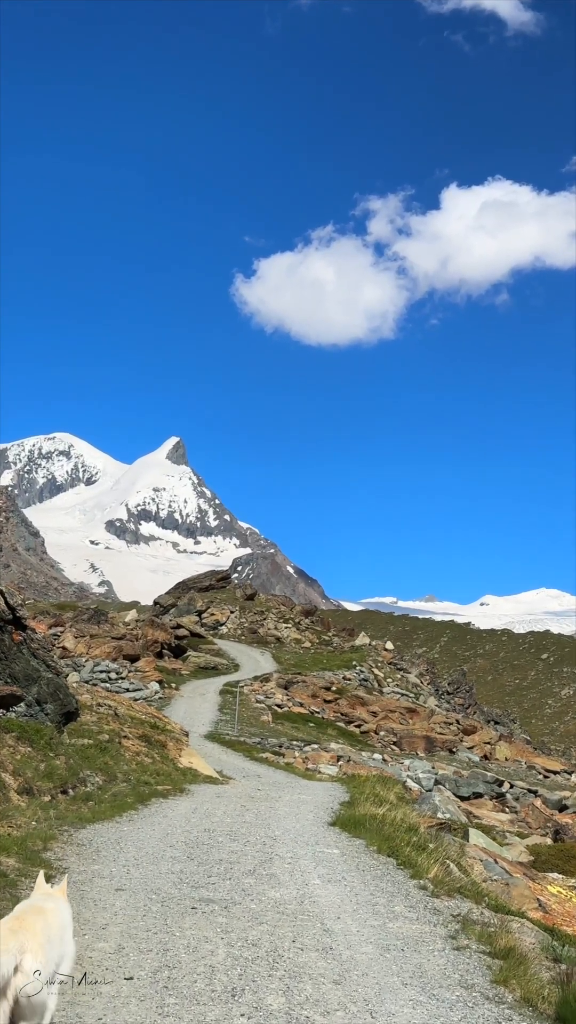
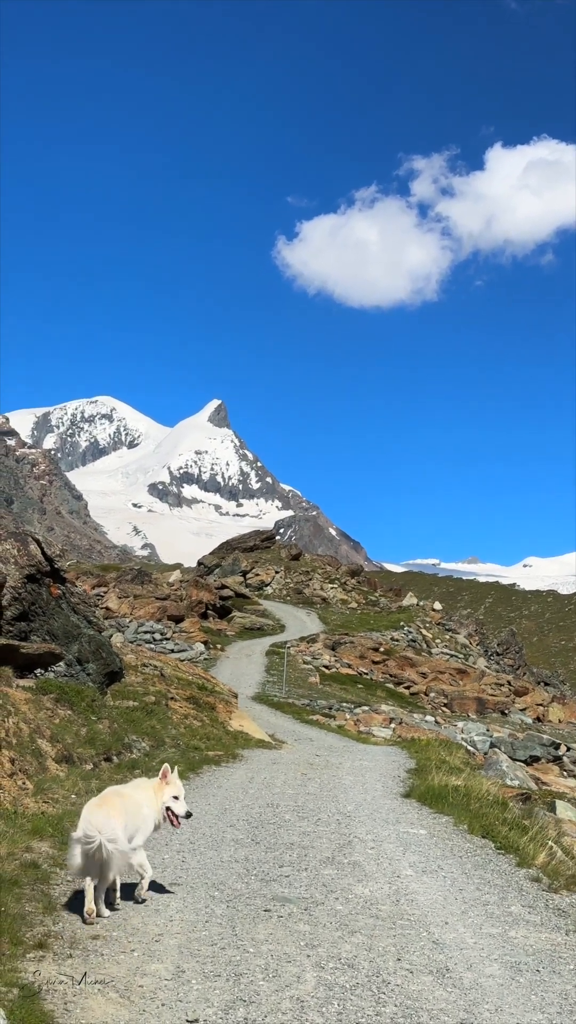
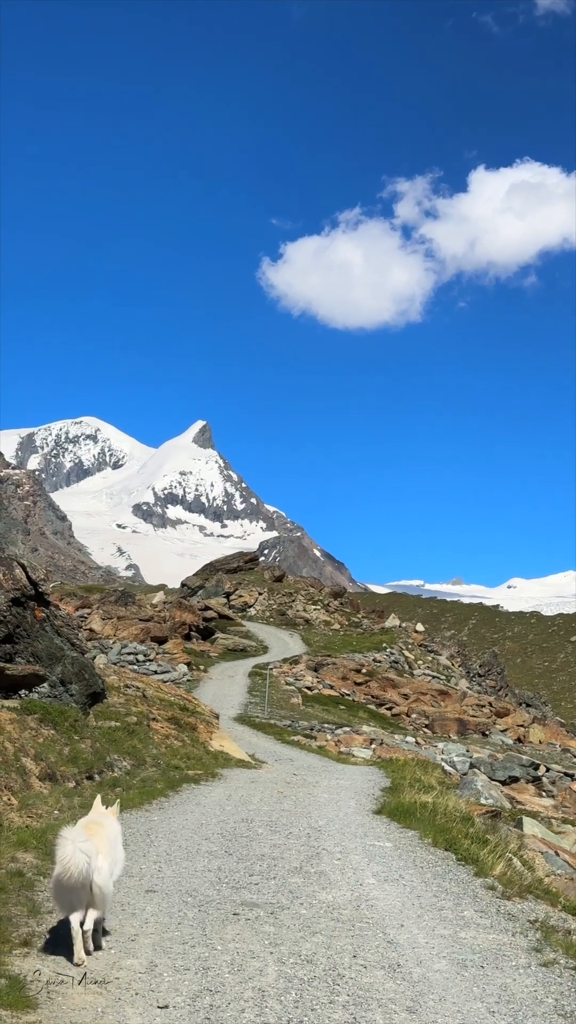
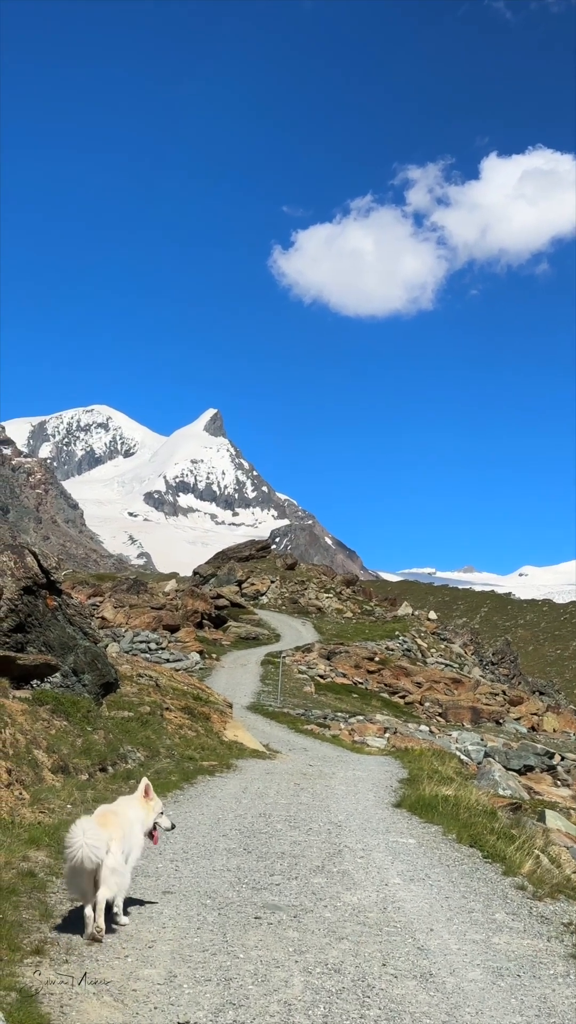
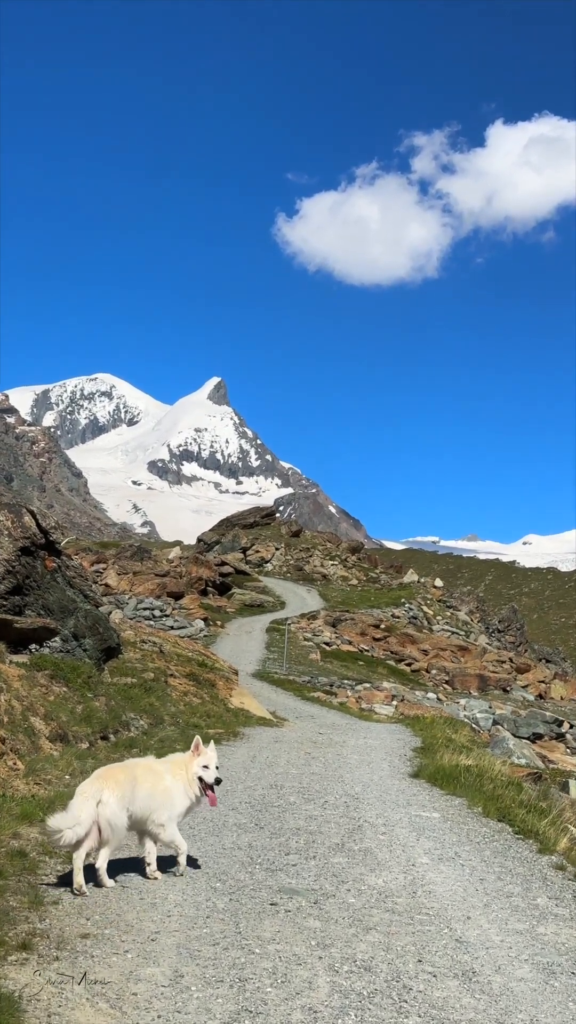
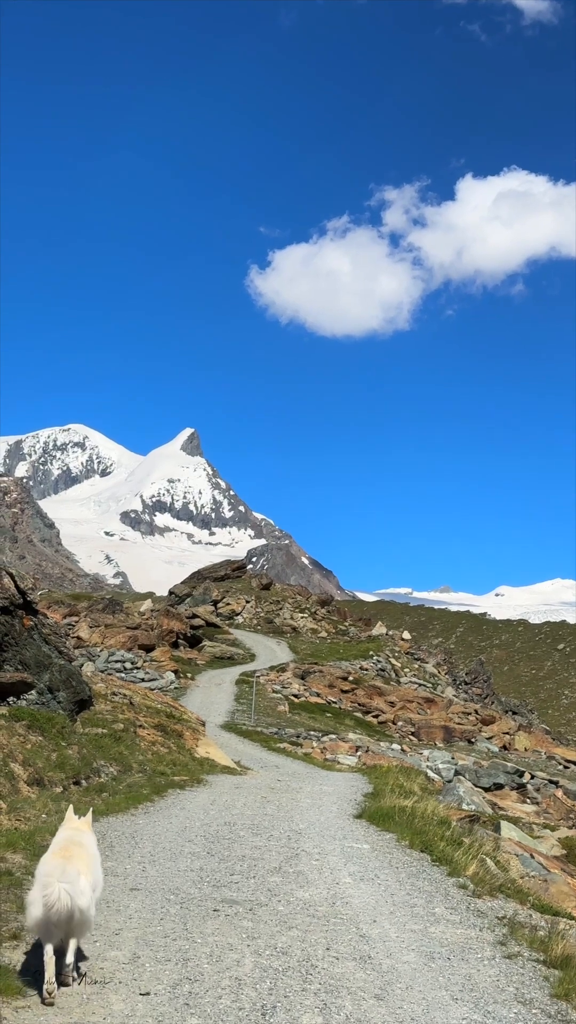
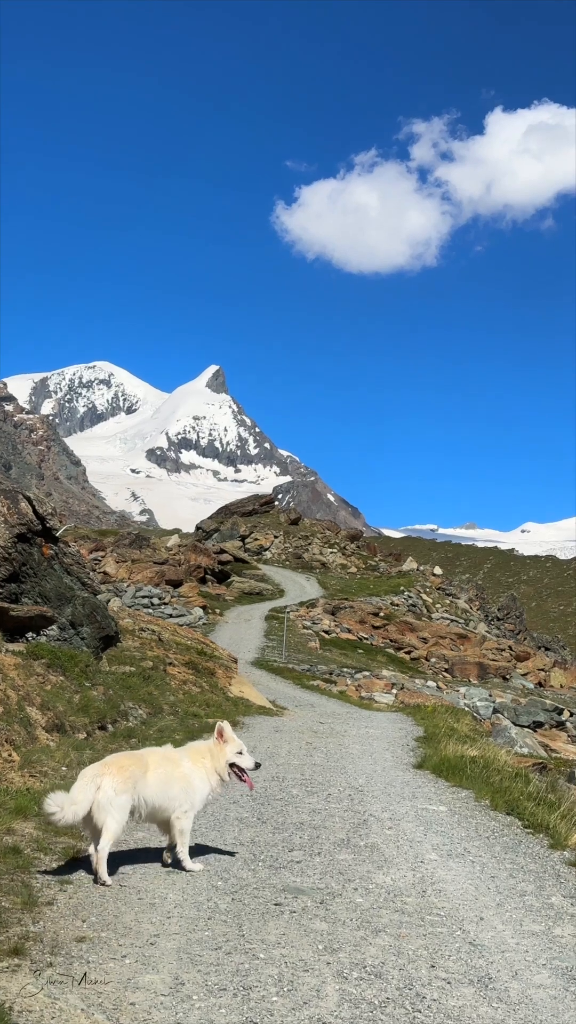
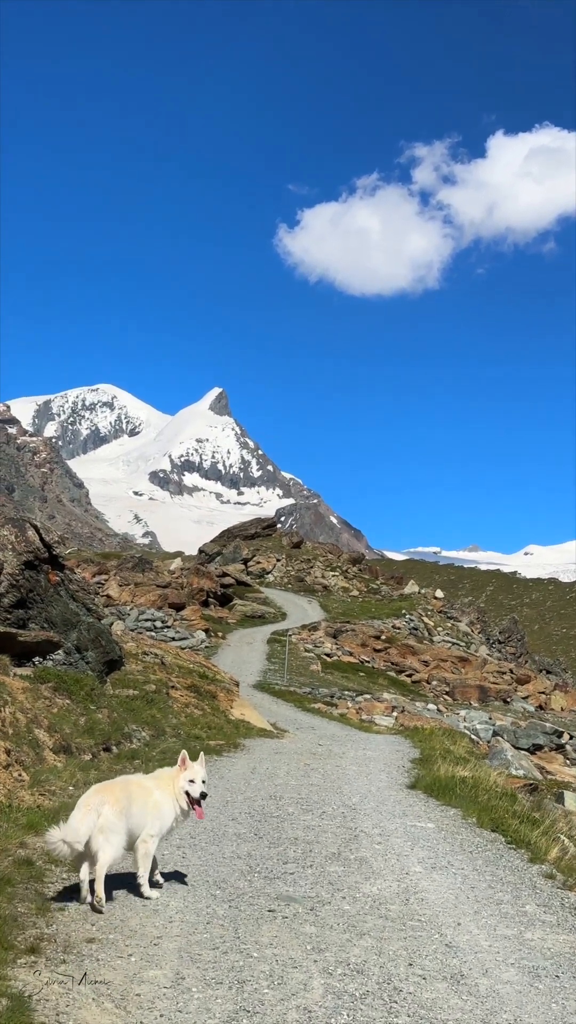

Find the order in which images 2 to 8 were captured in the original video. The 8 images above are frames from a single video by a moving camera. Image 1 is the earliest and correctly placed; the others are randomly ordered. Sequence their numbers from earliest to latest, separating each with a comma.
6, 3, 4, 2, 8, 5, 7
